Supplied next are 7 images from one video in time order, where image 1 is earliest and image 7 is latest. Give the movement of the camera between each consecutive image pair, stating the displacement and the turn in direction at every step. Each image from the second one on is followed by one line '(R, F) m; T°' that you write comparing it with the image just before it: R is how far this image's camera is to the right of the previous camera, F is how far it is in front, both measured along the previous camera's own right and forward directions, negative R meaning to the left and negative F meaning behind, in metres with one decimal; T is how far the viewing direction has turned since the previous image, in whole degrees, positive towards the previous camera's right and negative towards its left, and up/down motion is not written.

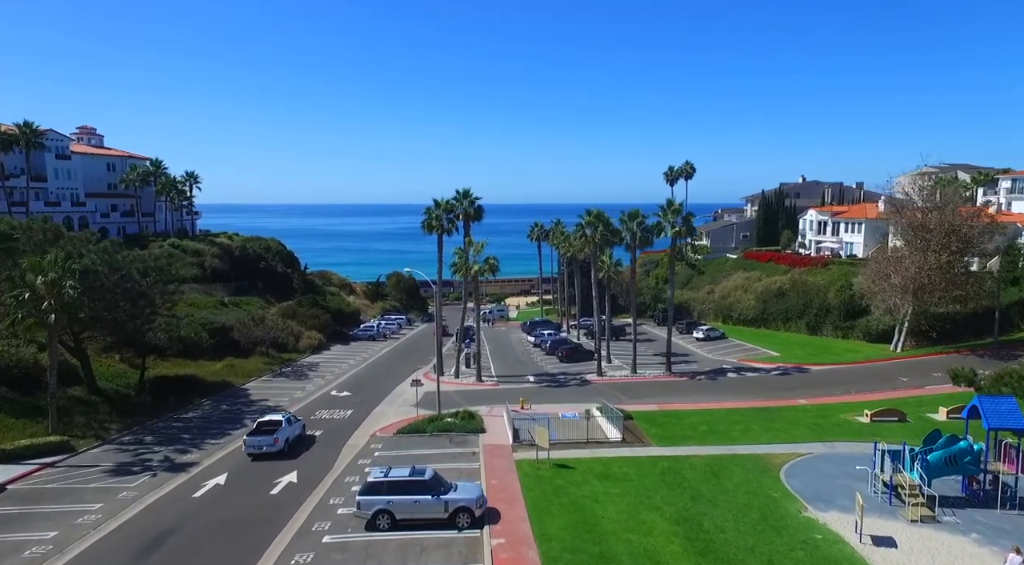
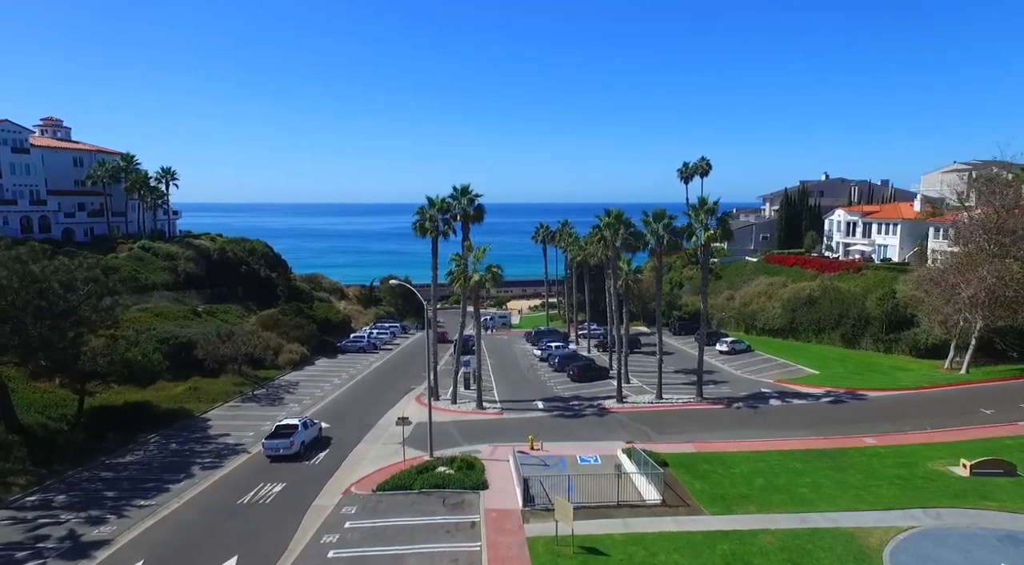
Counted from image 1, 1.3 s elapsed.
(-0.3, +6.2) m; 0°
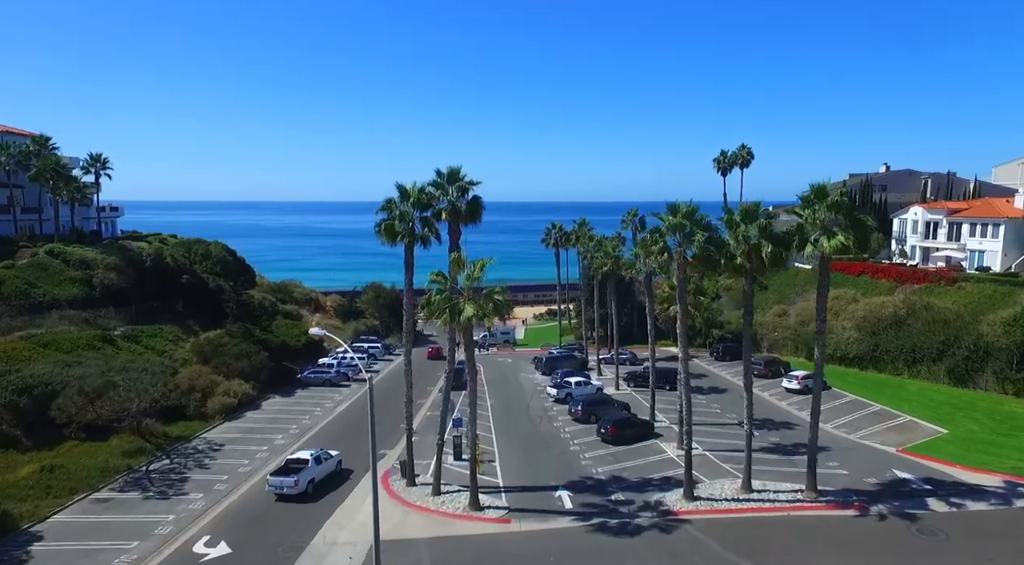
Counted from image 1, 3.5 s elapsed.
(-0.4, +13.4) m; 0°
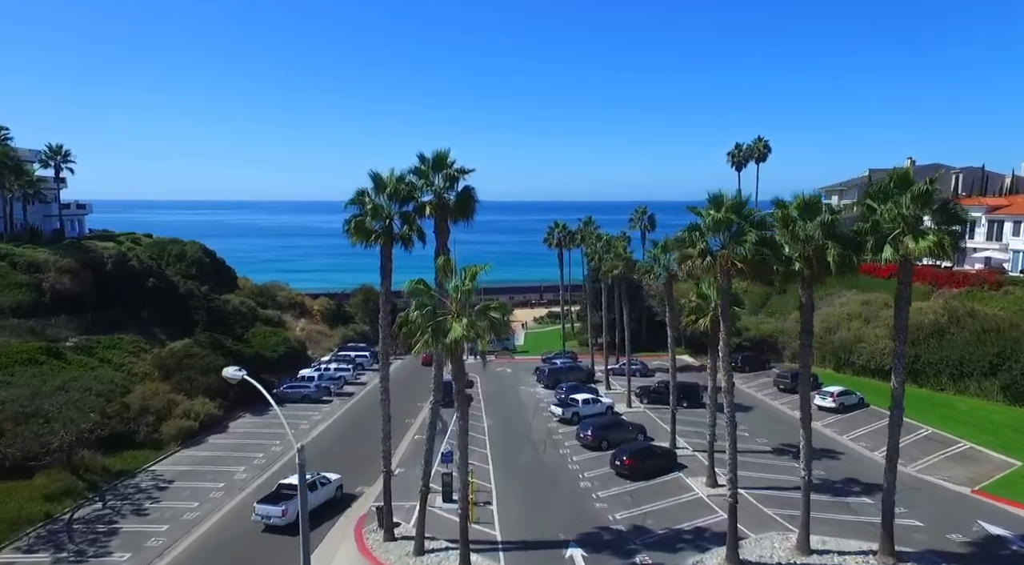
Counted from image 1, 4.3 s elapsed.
(0.0, +5.1) m; 0°
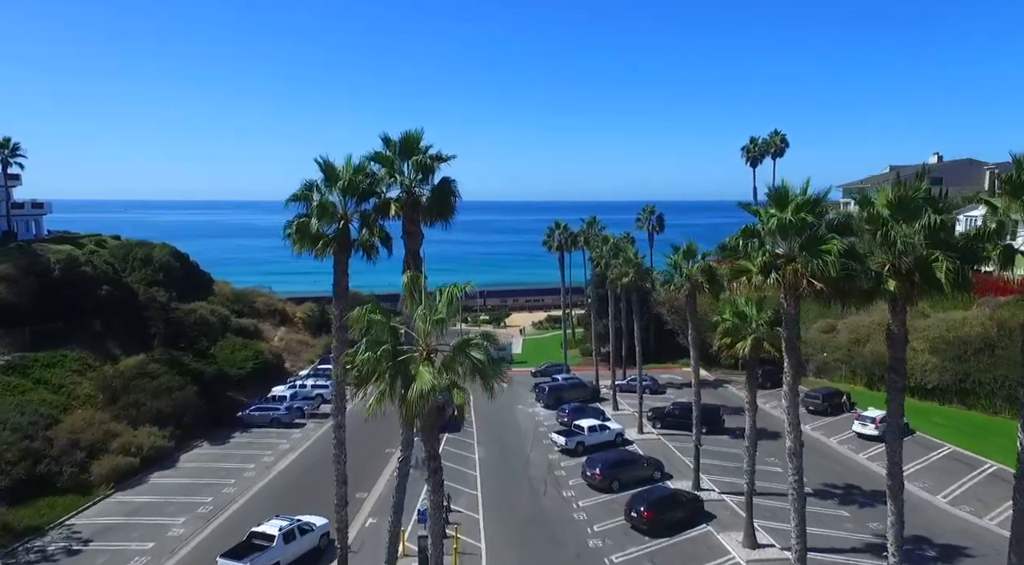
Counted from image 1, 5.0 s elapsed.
(+0.2, +5.2) m; 0°
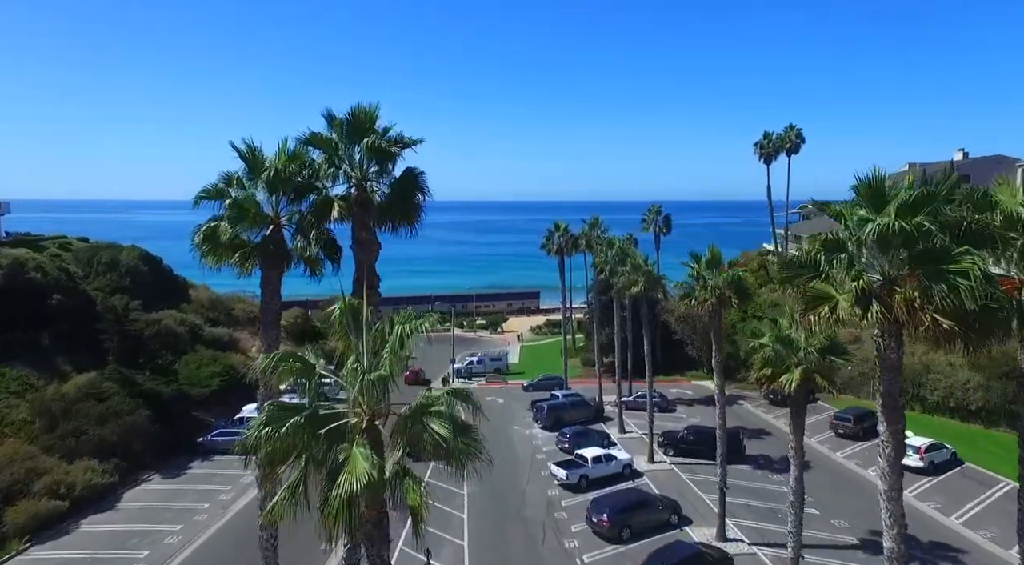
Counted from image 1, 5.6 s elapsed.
(+0.2, +4.4) m; 0°
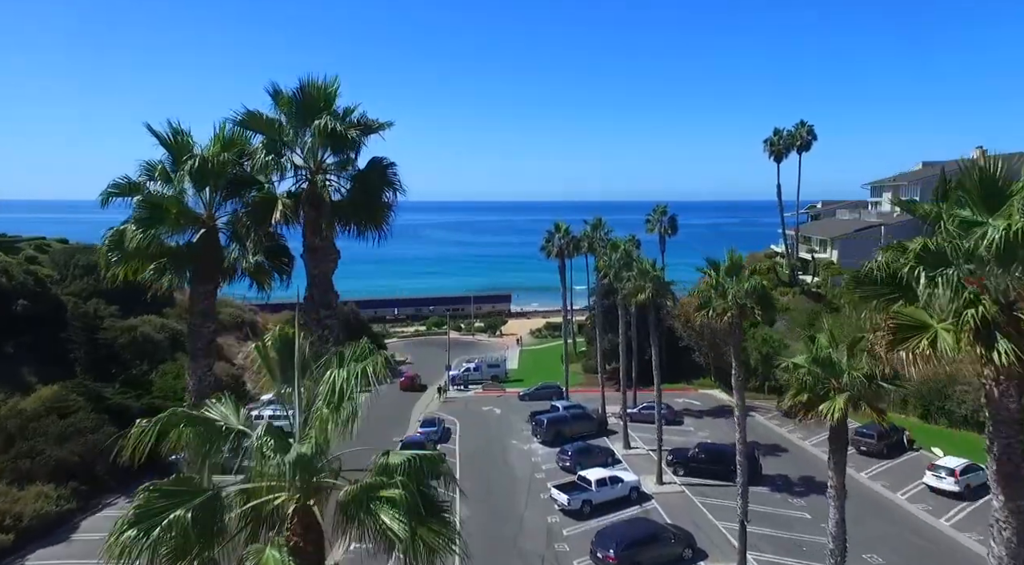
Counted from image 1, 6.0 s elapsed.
(+0.1, +2.6) m; 0°
